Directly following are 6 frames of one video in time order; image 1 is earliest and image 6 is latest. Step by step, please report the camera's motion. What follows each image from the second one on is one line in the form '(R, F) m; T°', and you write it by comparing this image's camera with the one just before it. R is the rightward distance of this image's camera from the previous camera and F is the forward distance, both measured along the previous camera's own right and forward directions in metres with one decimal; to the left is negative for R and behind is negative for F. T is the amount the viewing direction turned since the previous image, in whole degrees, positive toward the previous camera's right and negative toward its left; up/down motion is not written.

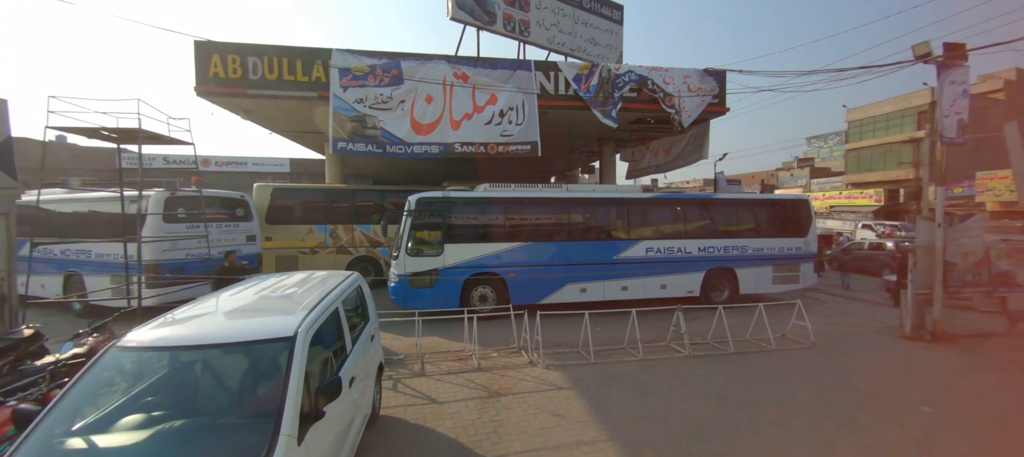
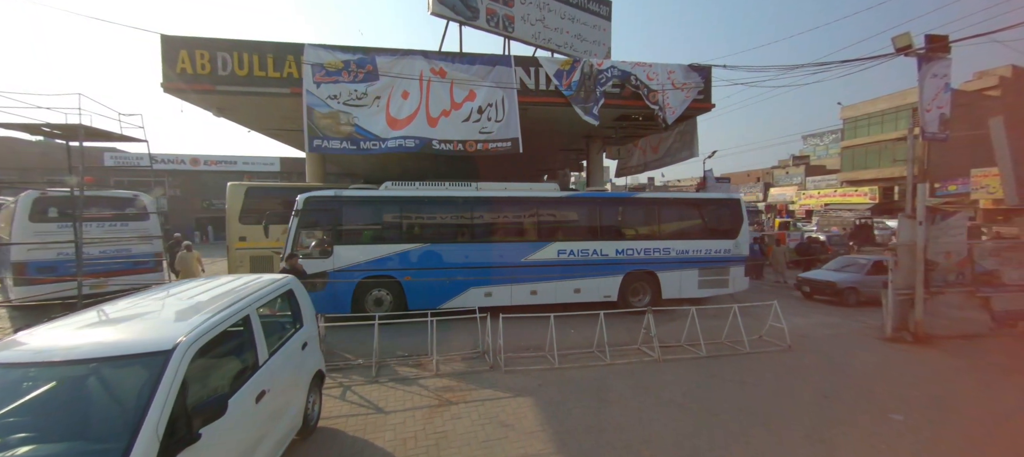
(+0.6, +0.2) m; 0°
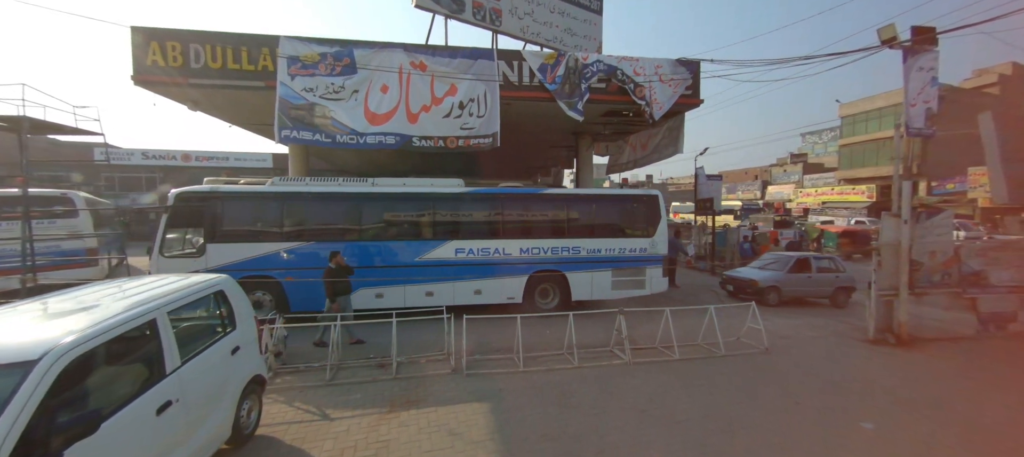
(+0.5, +0.2) m; 0°
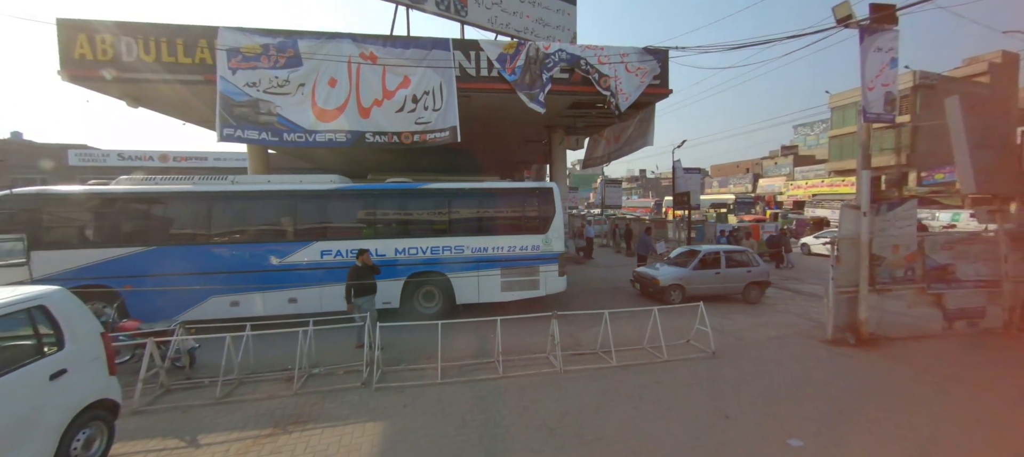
(+1.2, +0.5) m; 0°
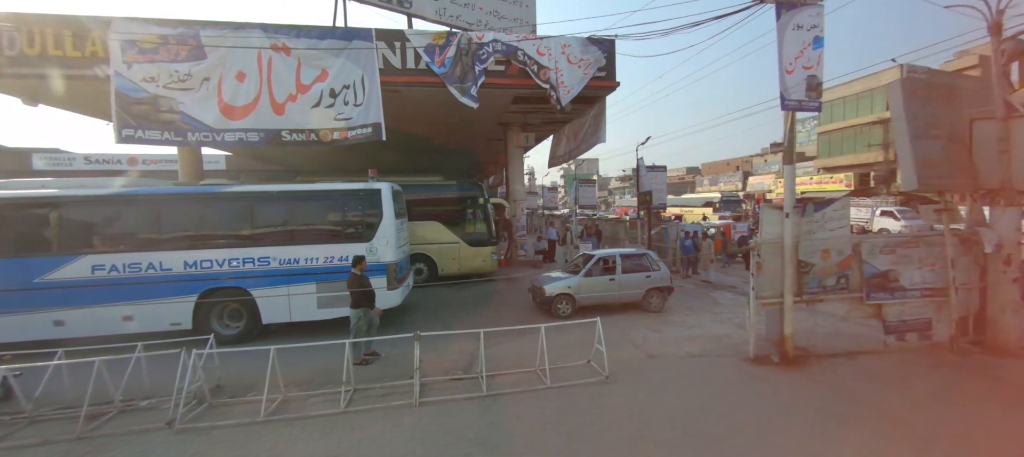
(+1.9, +0.8) m; 0°
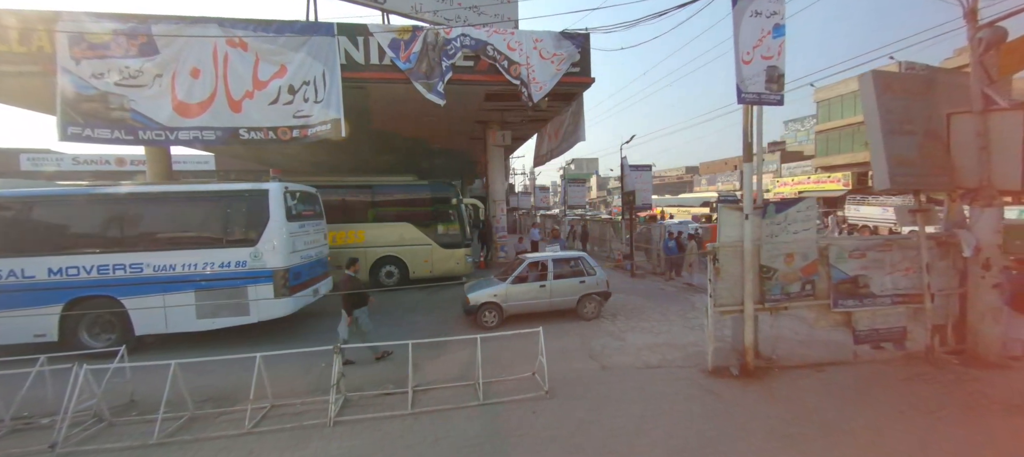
(+0.9, +0.4) m; 0°
